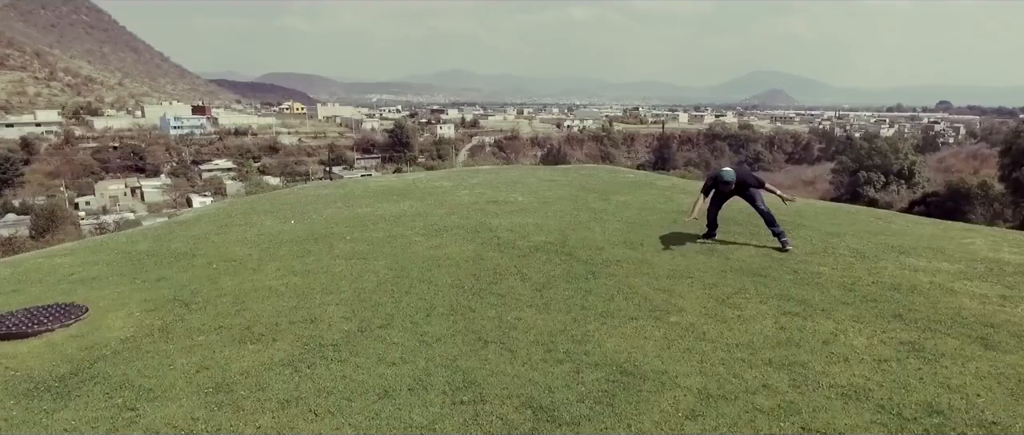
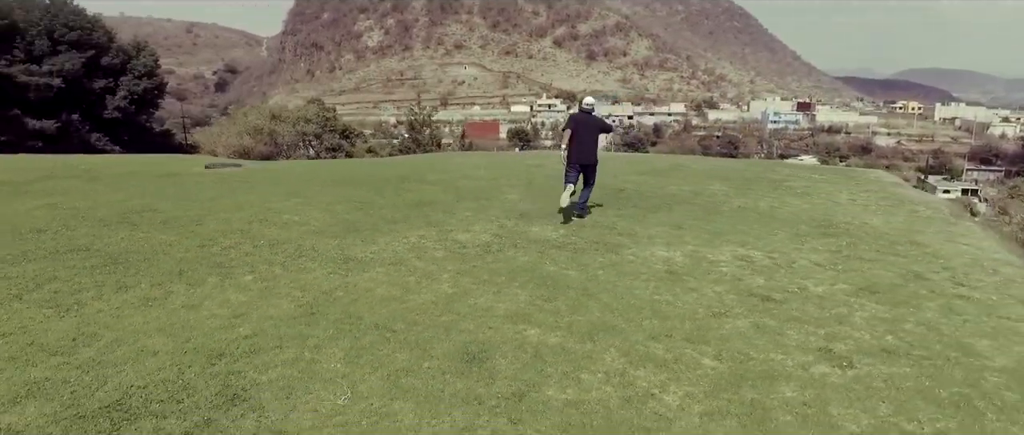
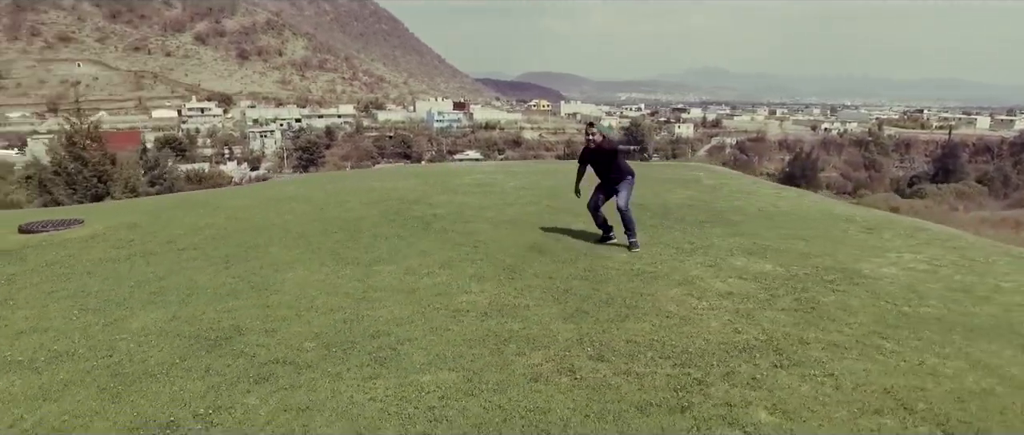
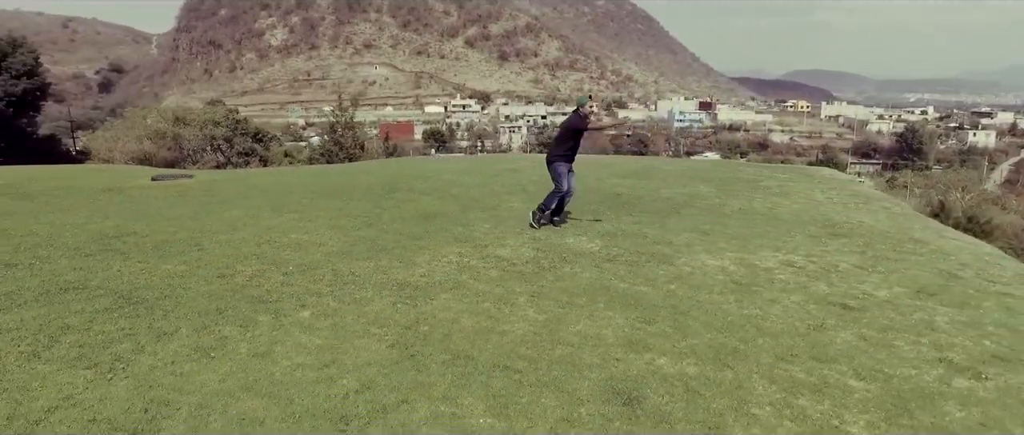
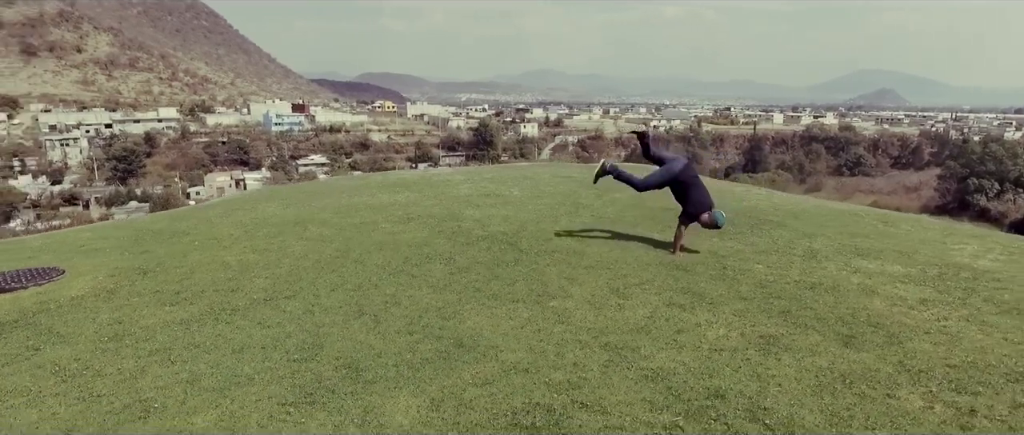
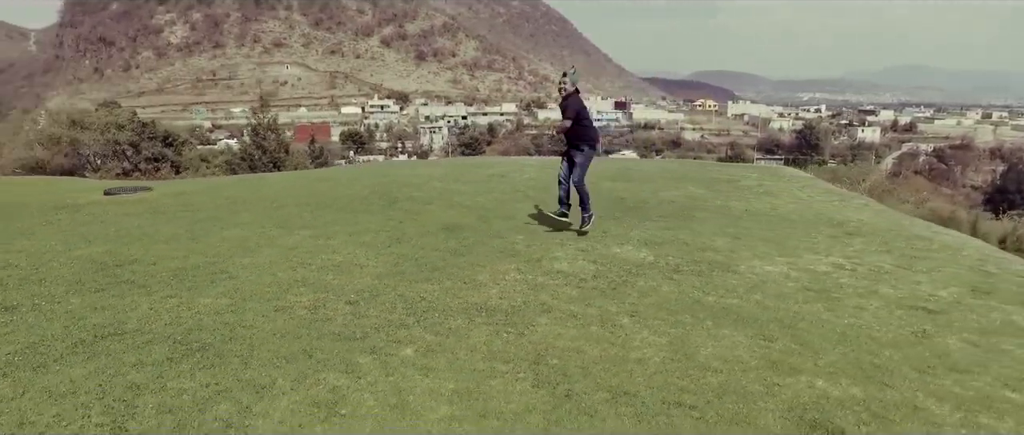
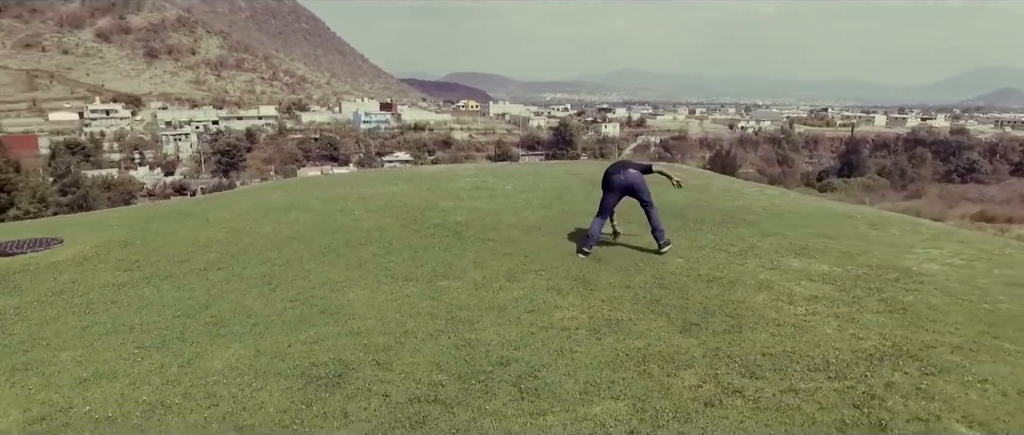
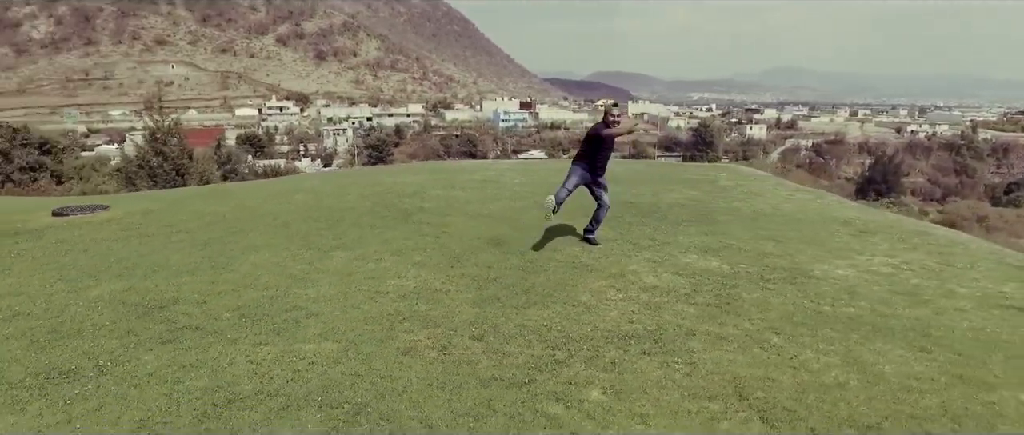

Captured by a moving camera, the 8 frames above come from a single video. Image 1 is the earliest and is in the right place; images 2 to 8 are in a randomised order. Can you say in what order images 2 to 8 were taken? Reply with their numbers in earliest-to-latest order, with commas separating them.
5, 7, 3, 8, 6, 4, 2
